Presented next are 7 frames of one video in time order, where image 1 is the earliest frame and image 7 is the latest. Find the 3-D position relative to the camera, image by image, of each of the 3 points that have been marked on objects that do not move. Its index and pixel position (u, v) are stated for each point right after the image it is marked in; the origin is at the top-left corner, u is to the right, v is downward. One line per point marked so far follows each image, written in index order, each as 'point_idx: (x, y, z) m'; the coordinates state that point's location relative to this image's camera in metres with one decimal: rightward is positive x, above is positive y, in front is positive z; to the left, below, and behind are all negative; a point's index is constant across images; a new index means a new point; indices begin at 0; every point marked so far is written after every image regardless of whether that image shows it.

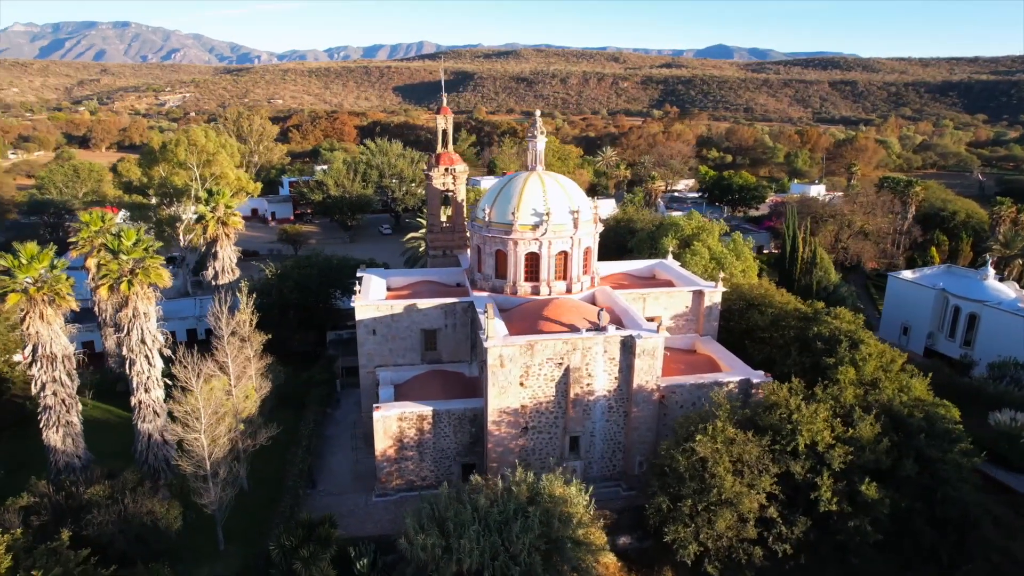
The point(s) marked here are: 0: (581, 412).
0: (+2.0, -3.5, +18.5) m
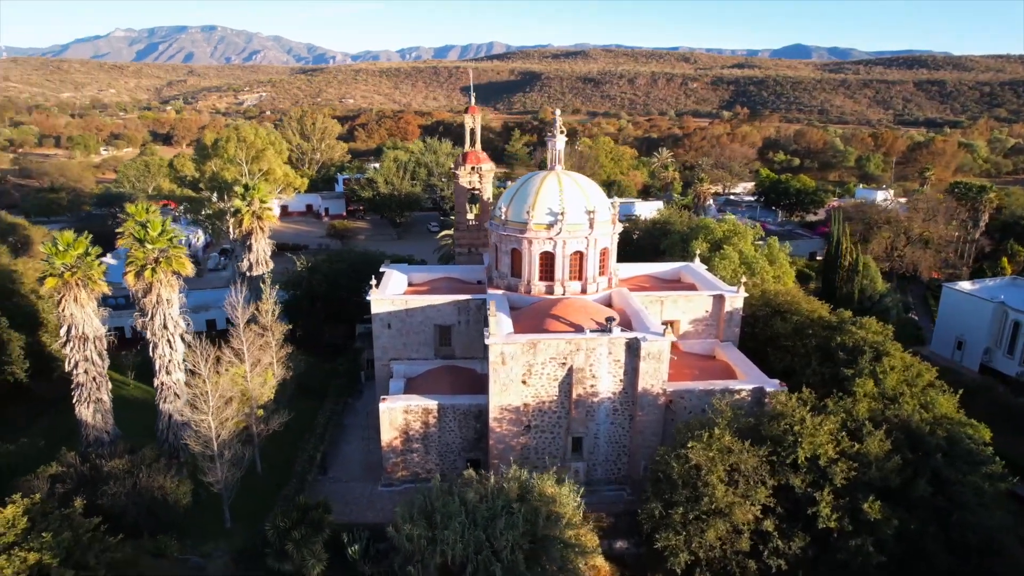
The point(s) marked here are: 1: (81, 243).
0: (+2.1, -3.5, +18.4) m
1: (-11.0, +1.2, +16.9) m
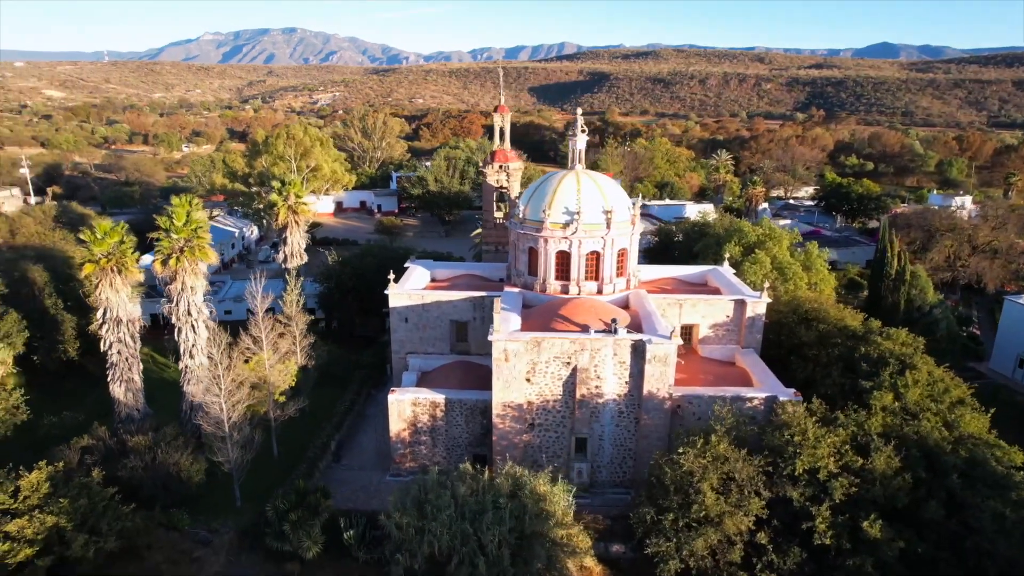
0: (+2.2, -3.5, +18.3) m
1: (-10.8, +1.5, +18.1) m
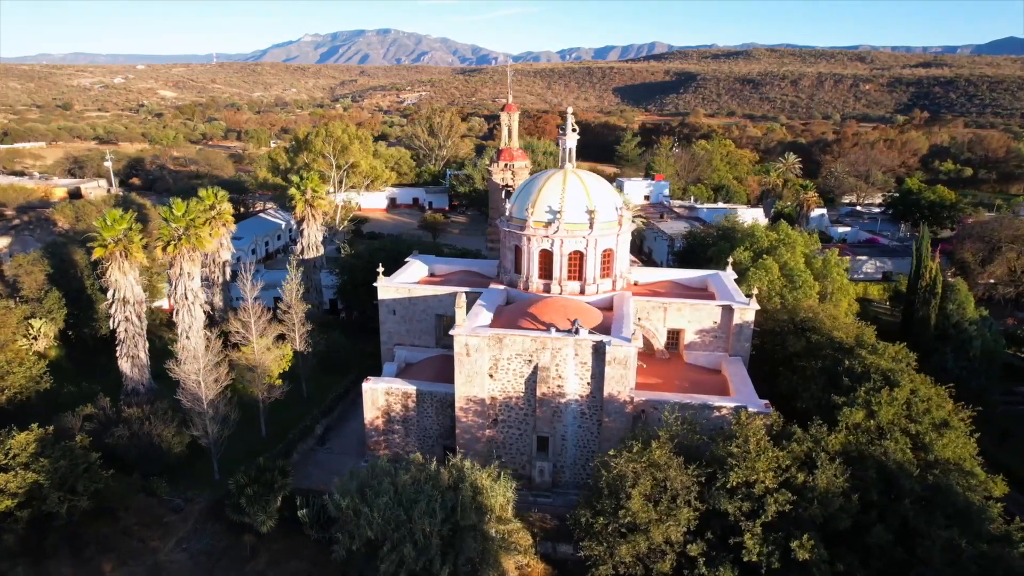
0: (+1.1, -3.5, +18.2) m
1: (-11.6, +2.1, +19.7) m
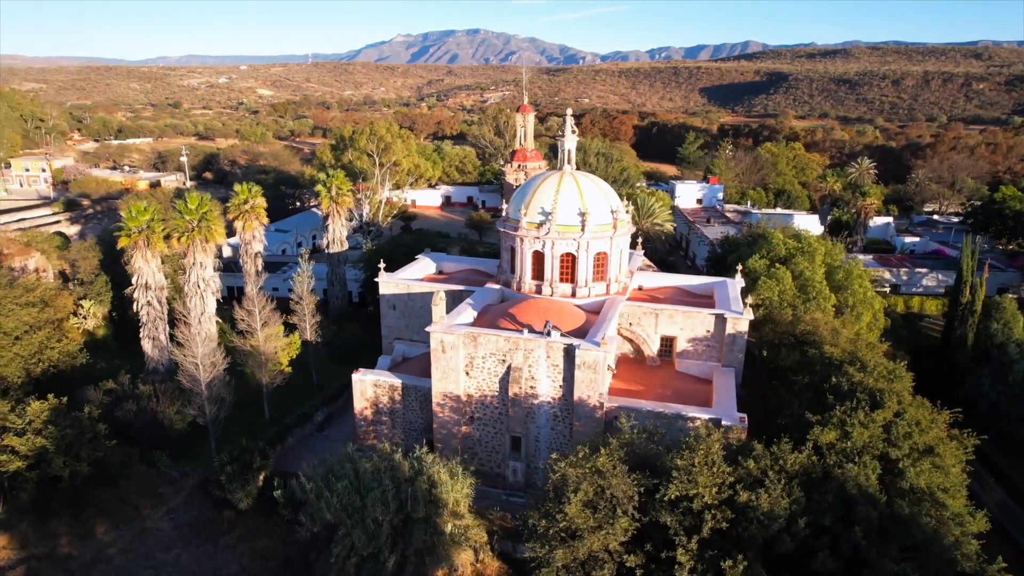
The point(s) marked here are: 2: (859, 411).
0: (+0.3, -3.5, +18.3) m
1: (-11.9, +2.5, +21.3) m
2: (+8.2, -2.9, +15.6) m
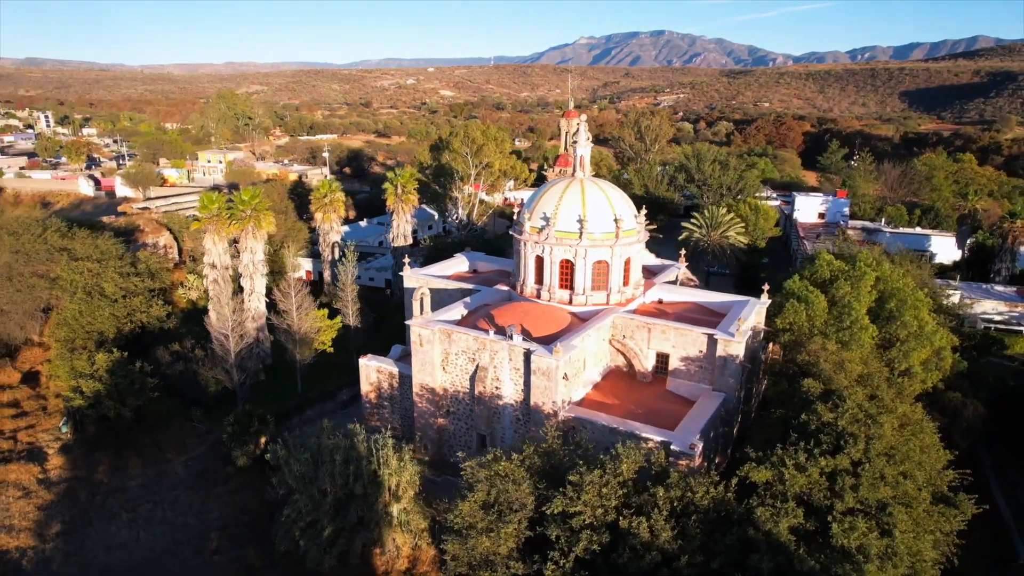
0: (-0.6, -3.6, +18.7) m
1: (-11.2, +3.3, +24.6) m
2: (+6.3, -3.5, +14.1) m
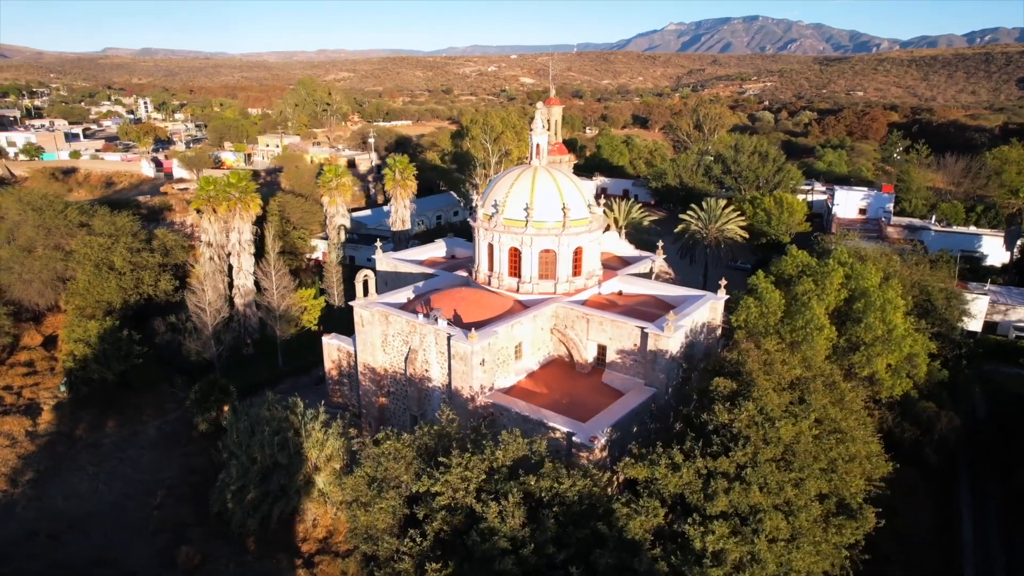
0: (-2.7, -3.1, +19.1) m
1: (-12.2, +4.2, +26.1) m
2: (+3.7, -3.4, +13.7) m
